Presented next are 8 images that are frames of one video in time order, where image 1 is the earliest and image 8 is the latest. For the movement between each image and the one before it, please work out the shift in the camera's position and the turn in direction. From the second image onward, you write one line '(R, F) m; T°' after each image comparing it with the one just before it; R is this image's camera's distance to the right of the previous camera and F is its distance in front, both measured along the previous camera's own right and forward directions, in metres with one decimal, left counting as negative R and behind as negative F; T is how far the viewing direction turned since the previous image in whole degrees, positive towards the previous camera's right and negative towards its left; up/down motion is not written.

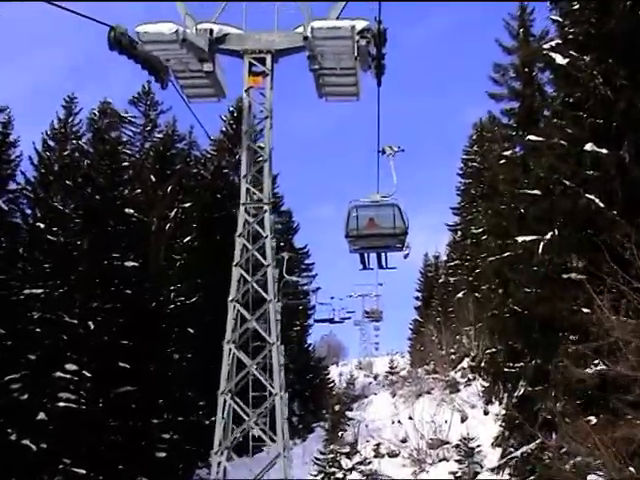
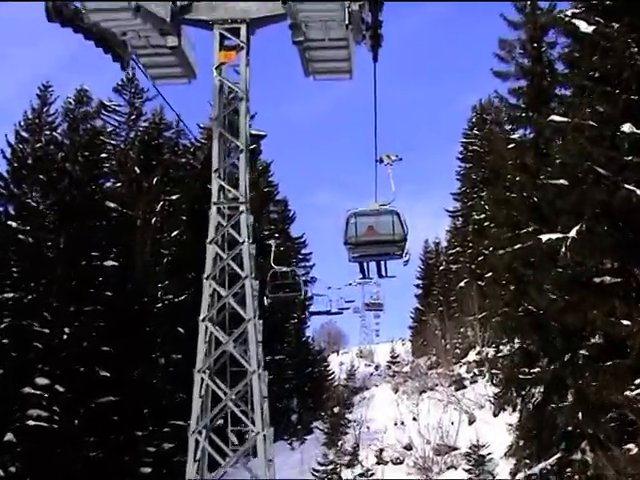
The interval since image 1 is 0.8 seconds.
(+0.1, +1.3) m; 0°
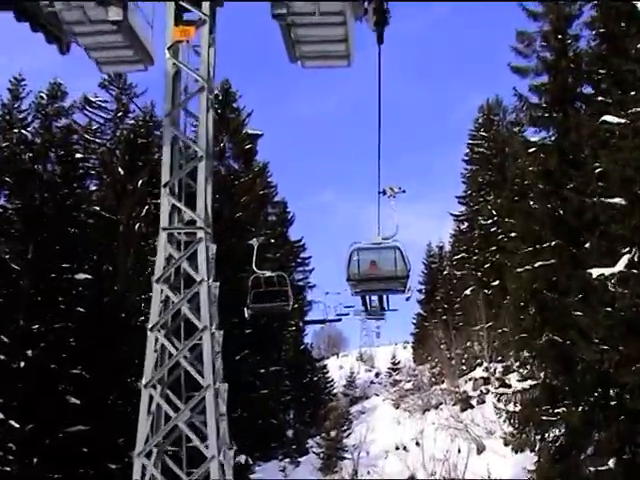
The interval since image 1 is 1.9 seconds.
(+0.1, +1.7) m; 0°
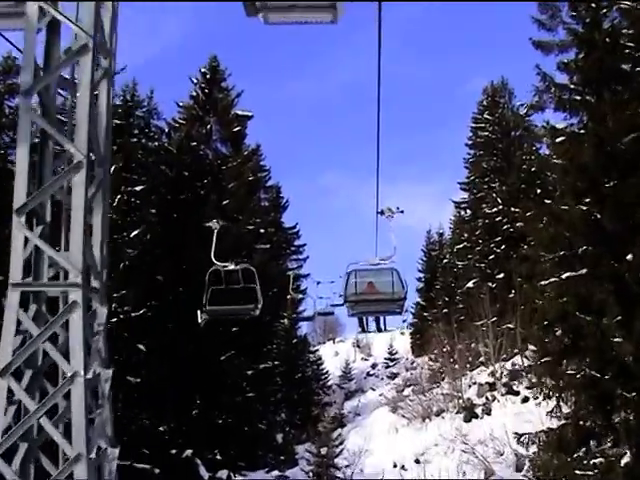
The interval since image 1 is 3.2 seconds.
(+0.1, +2.0) m; 0°
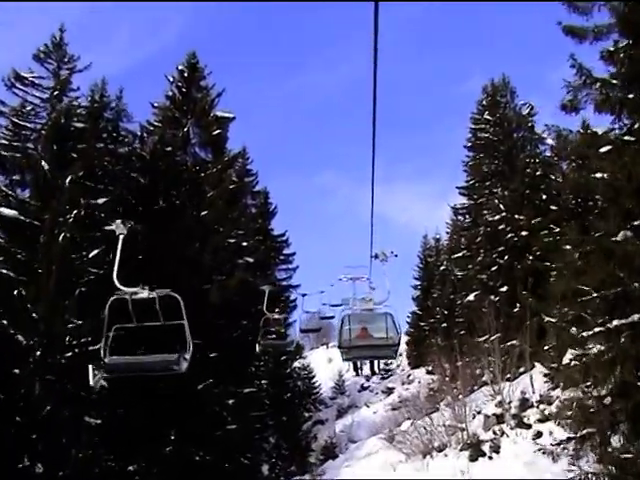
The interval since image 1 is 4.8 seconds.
(+0.1, +2.4) m; 0°
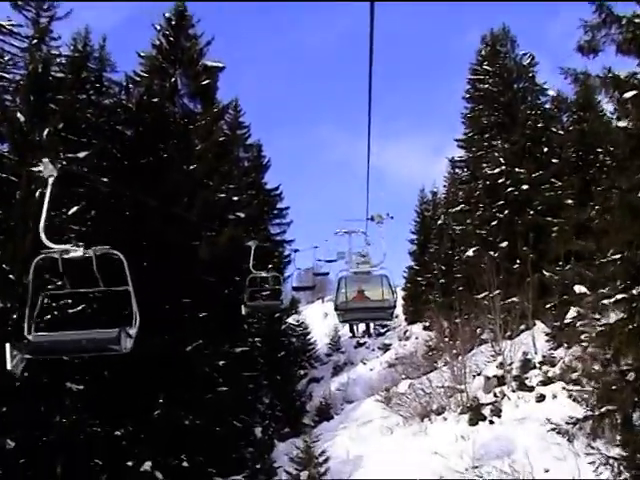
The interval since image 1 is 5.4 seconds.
(0.0, +0.9) m; 0°
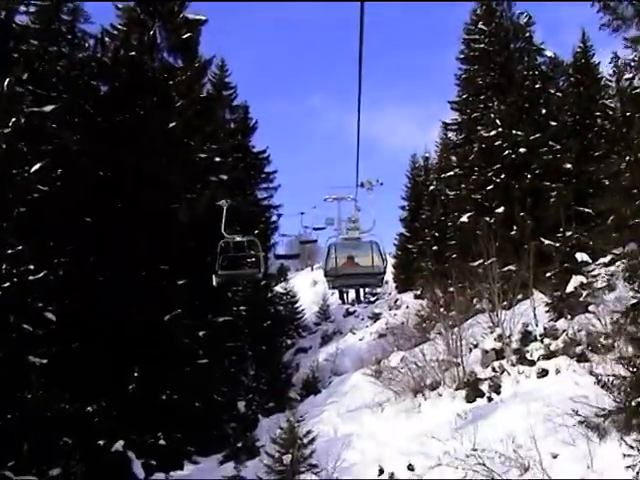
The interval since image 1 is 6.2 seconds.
(0.0, +1.3) m; +1°
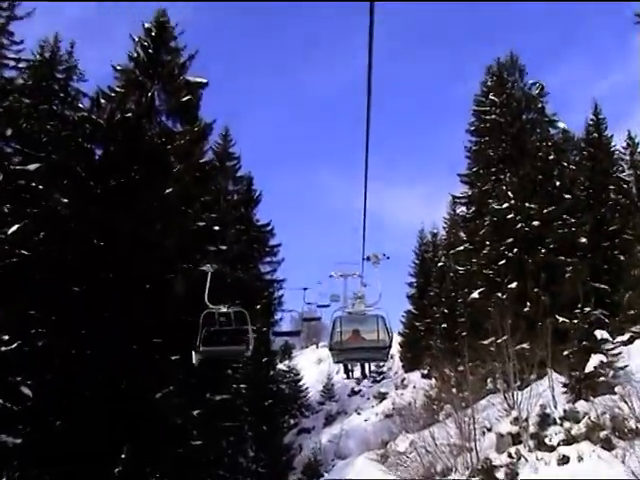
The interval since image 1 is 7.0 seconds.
(0.0, +1.2) m; 0°
